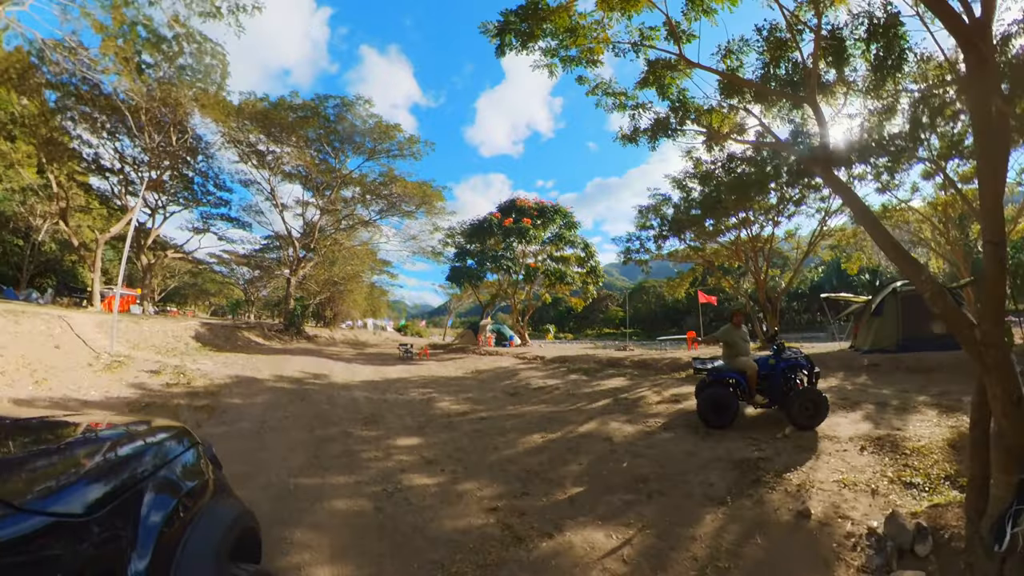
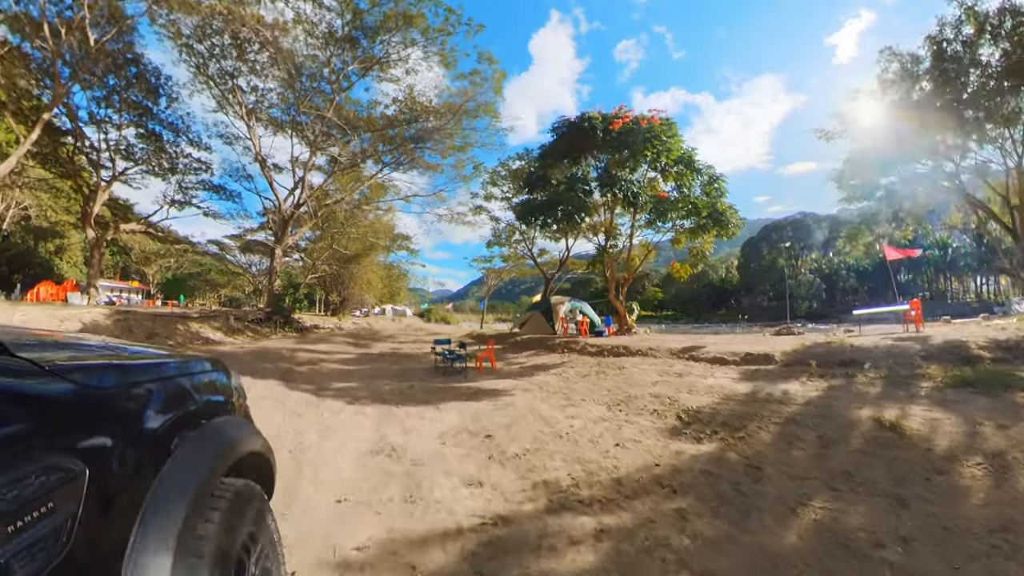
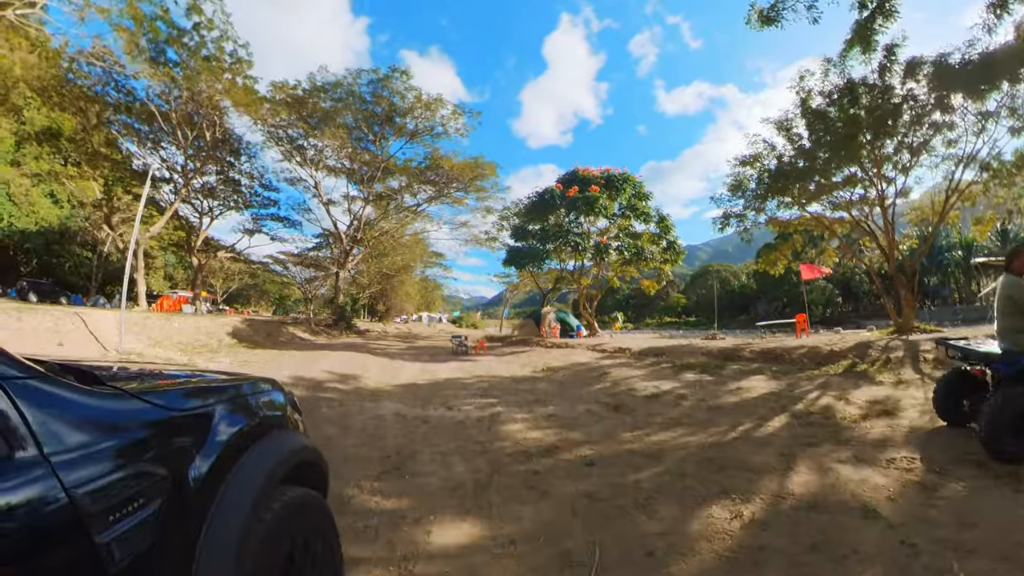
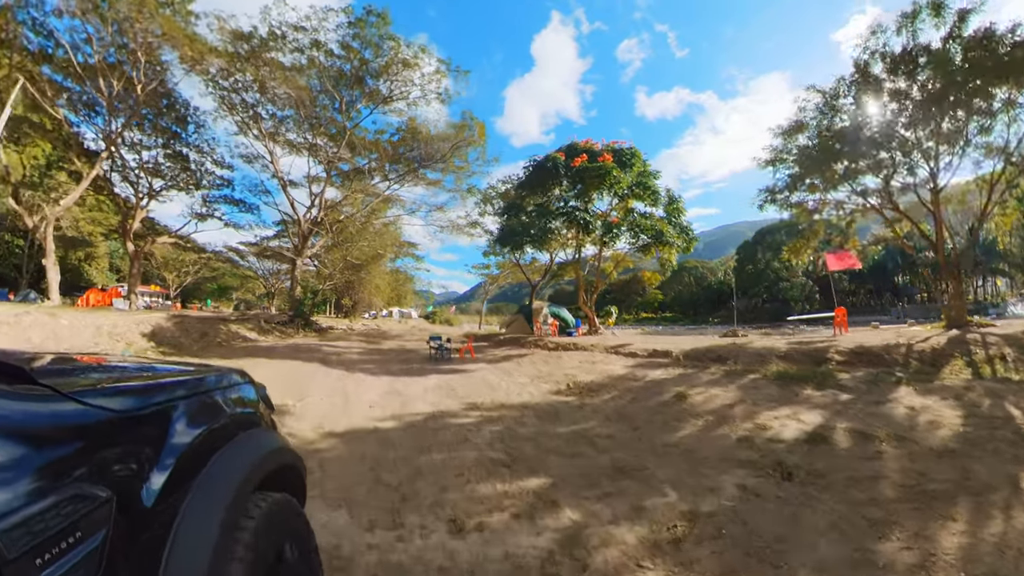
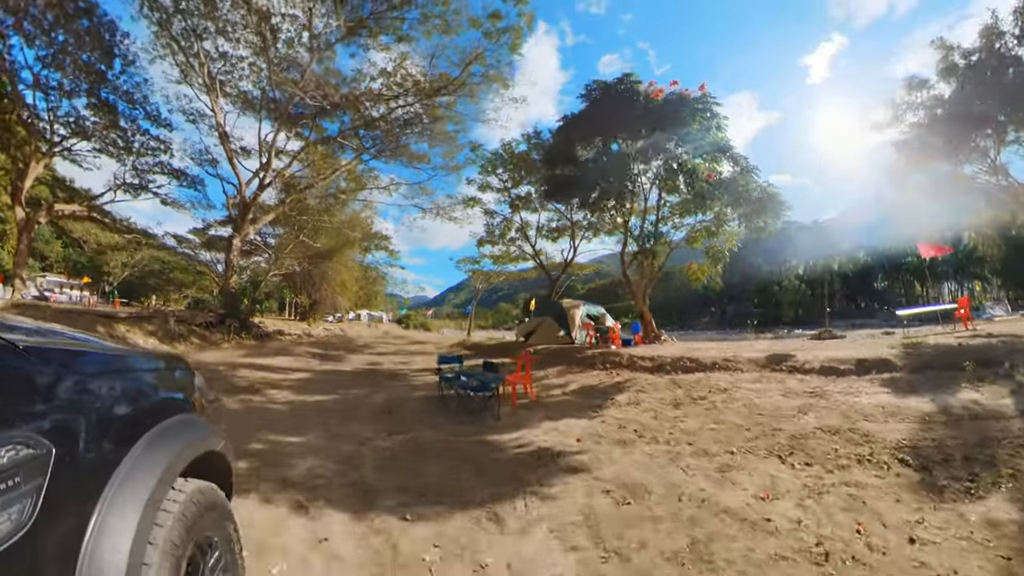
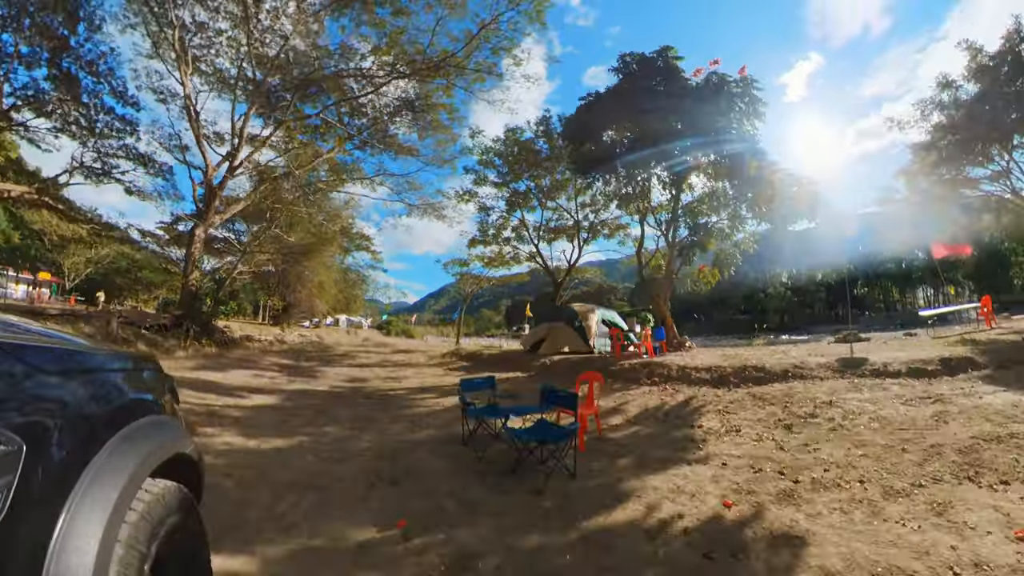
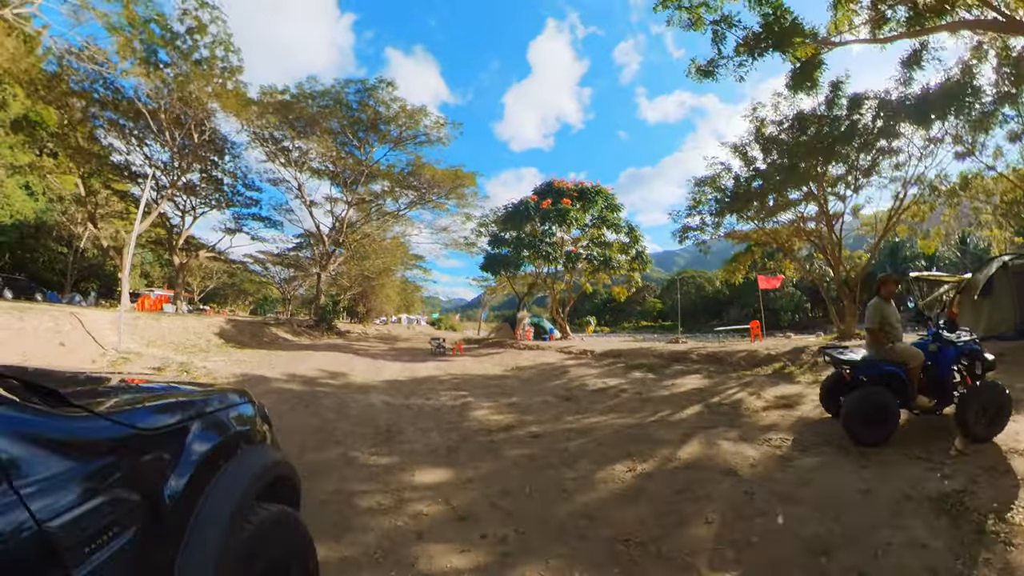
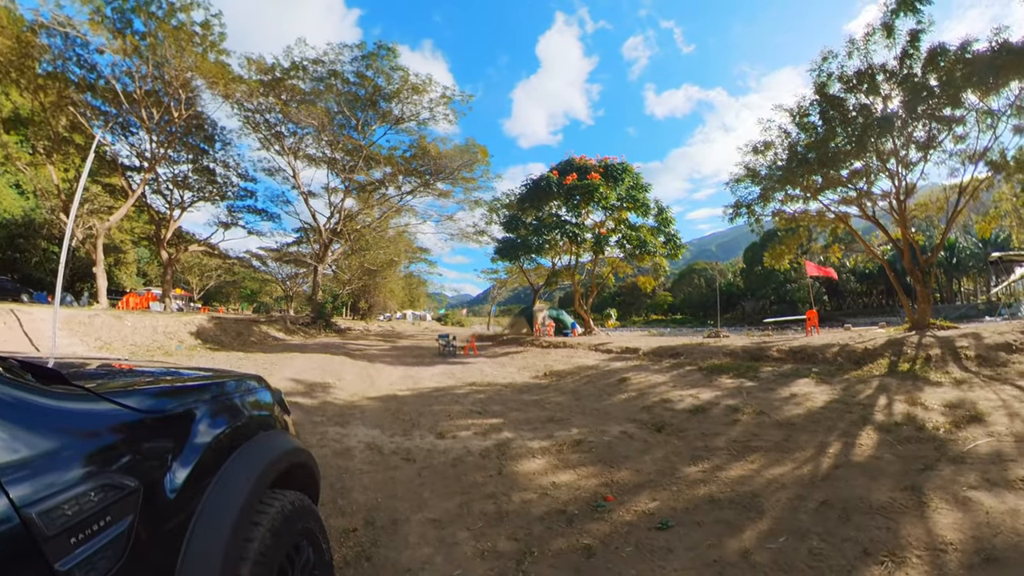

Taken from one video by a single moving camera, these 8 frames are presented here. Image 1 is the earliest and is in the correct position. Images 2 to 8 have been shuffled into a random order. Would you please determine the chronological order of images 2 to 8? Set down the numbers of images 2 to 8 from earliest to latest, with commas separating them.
7, 3, 8, 4, 2, 5, 6
